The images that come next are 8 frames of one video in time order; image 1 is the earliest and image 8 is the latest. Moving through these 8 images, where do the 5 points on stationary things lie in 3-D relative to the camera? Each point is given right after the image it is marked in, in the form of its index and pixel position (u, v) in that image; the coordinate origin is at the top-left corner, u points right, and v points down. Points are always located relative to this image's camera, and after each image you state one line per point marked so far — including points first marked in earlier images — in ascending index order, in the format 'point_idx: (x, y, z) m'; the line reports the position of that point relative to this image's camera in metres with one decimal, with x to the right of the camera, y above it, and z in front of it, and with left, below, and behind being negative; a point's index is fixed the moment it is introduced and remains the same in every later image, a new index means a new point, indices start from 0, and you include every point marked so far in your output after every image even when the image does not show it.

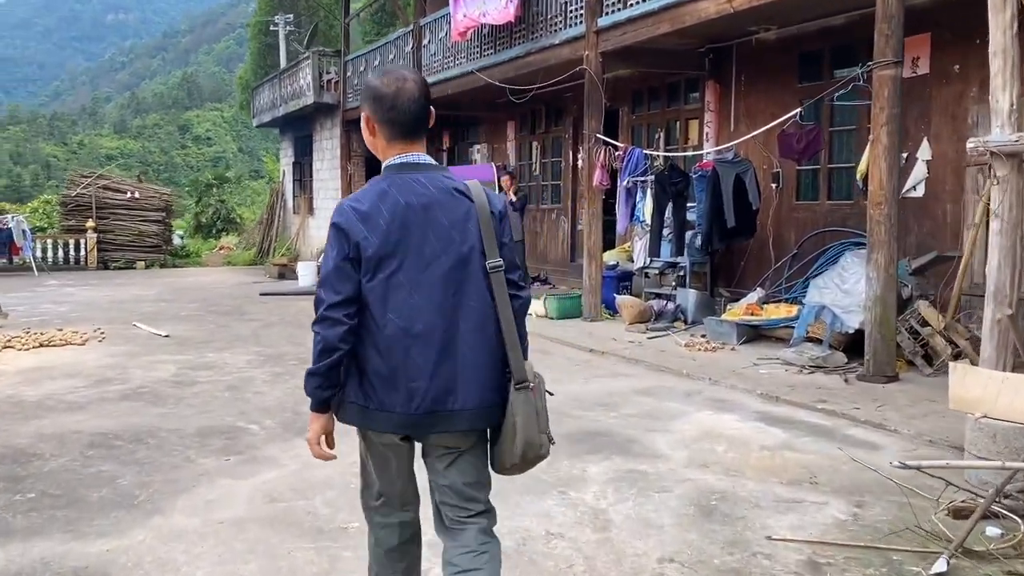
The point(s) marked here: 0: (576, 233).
0: (+0.9, +0.8, +12.2) m
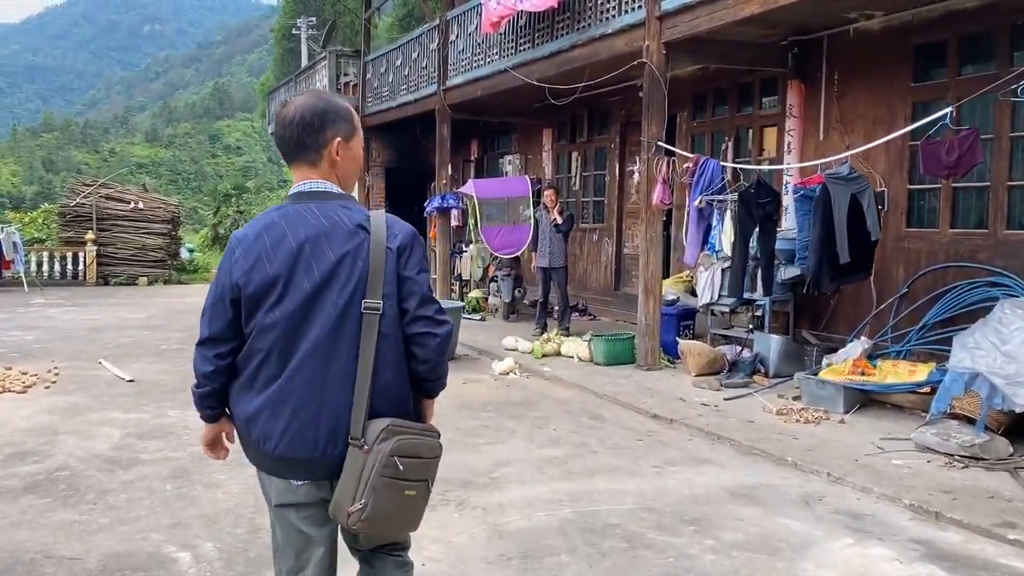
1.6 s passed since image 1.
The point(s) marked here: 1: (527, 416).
0: (+1.3, +0.4, +10.5) m
1: (+0.1, -0.9, +5.9) m
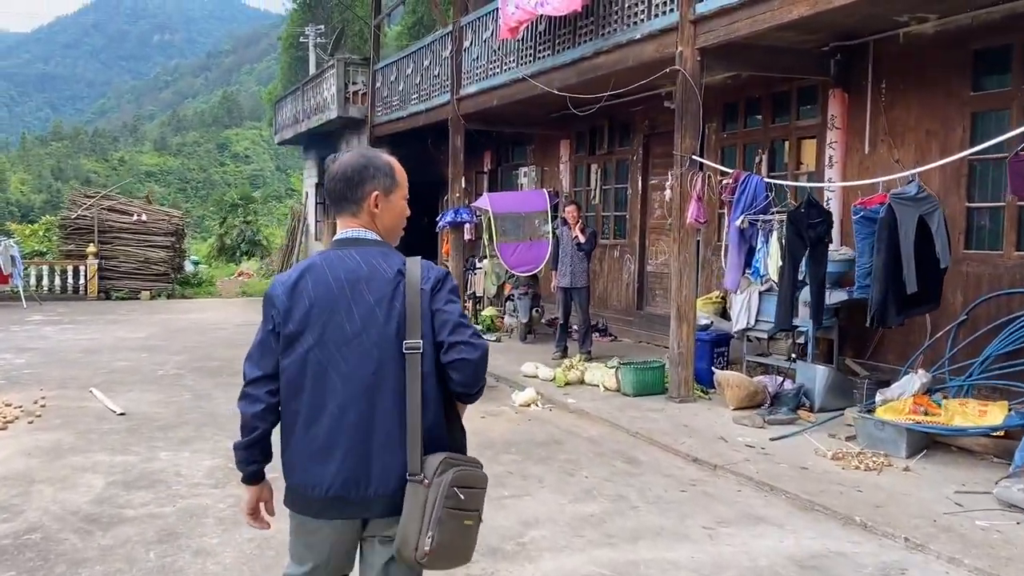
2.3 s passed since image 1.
0: (+1.5, +0.2, +10.0) m
1: (+0.3, -1.0, +5.4) m
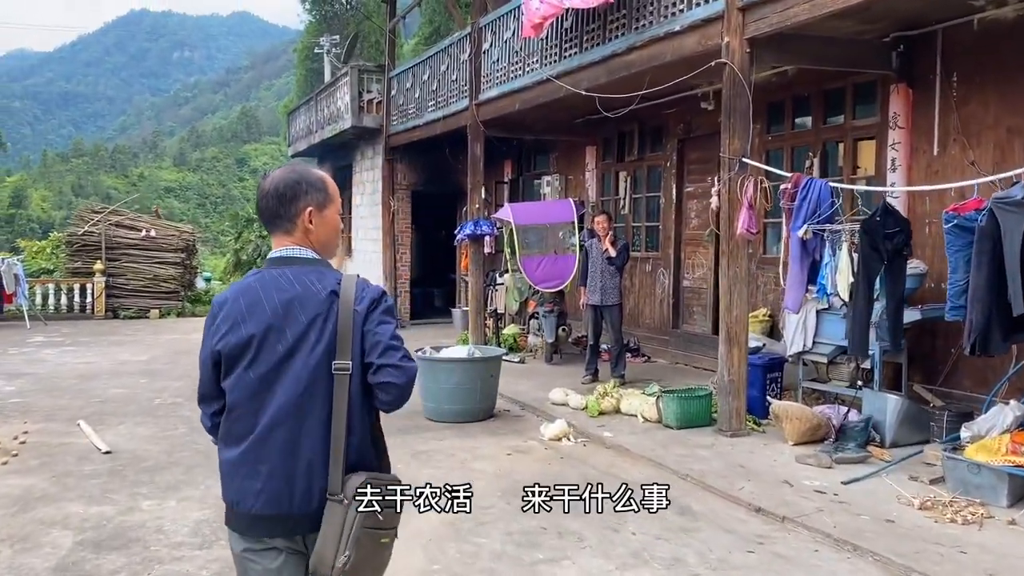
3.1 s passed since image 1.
0: (+1.8, 0.0, +9.2) m
1: (+0.4, -1.2, +4.6) m
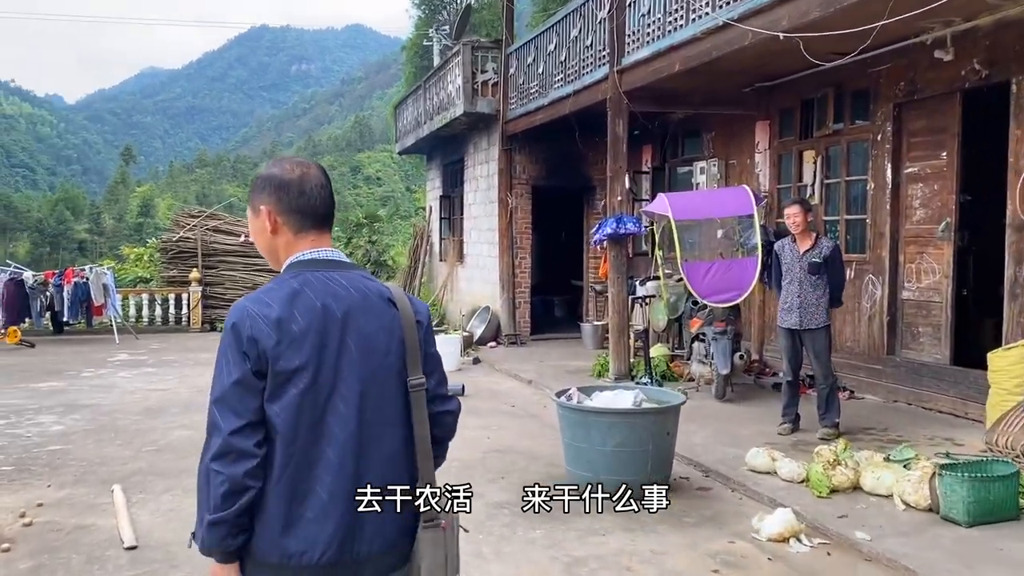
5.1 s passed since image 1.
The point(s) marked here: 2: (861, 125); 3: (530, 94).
0: (+3.1, -0.1, +6.9) m
1: (+1.2, -1.3, +2.5) m
2: (+2.9, +1.4, +7.4) m
3: (+0.2, +2.3, +10.6) m
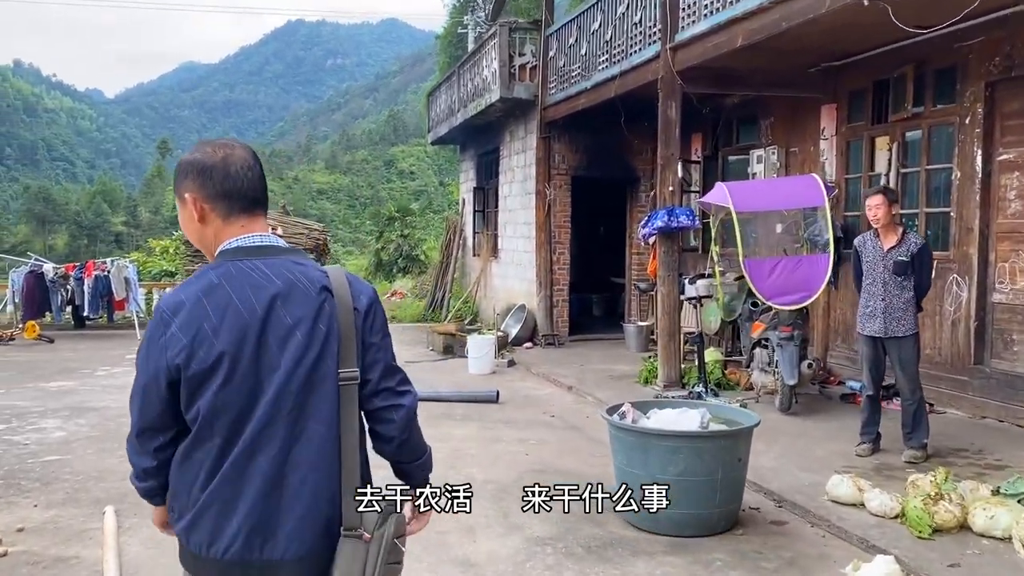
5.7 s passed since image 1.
0: (+3.3, -0.1, +6.1) m
1: (+1.3, -1.3, +1.8) m
2: (+3.2, +1.3, +6.6) m
3: (+0.7, +2.4, +9.9) m
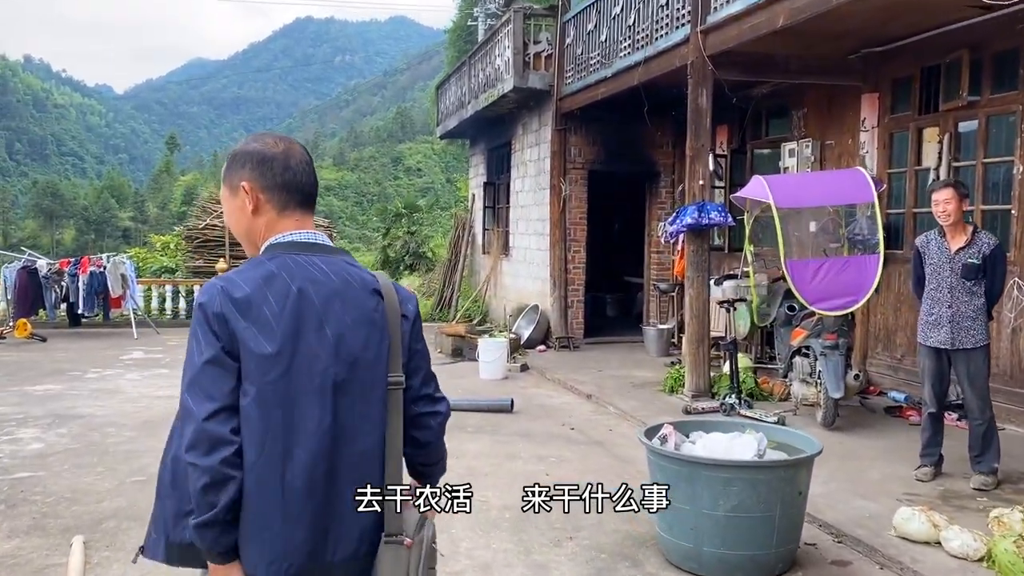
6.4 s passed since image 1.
0: (+3.5, -0.2, +5.6) m
1: (+1.4, -1.3, +1.3) m
2: (+3.3, +1.3, +6.0) m
3: (+0.8, +2.3, +9.3) m
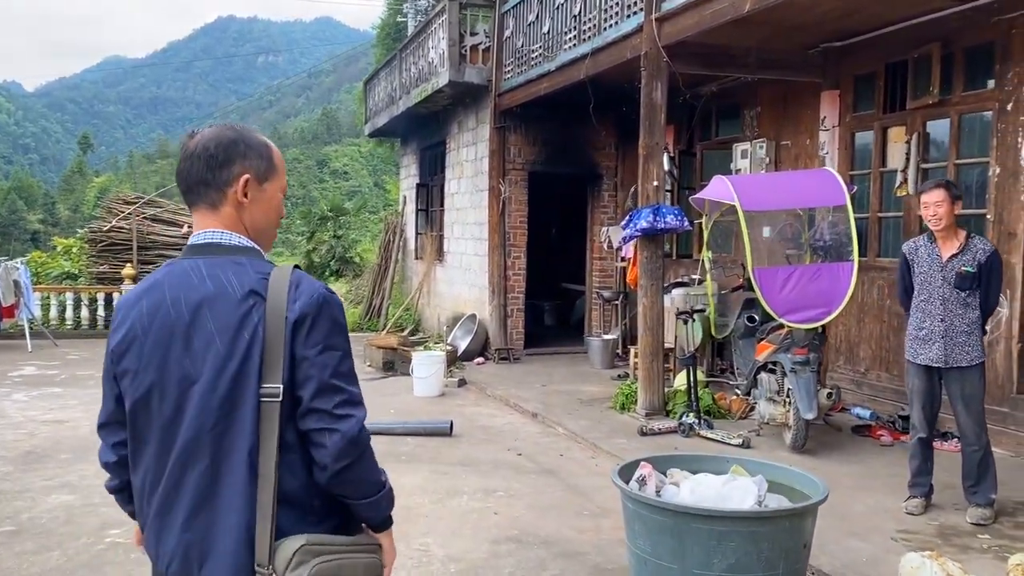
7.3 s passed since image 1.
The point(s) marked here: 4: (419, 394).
0: (+3.1, -0.2, +5.2) m
1: (+1.4, -1.3, +0.7) m
2: (+3.0, +1.2, +5.6) m
3: (+0.2, +2.3, +8.7) m
4: (-0.8, -0.9, +7.7) m
